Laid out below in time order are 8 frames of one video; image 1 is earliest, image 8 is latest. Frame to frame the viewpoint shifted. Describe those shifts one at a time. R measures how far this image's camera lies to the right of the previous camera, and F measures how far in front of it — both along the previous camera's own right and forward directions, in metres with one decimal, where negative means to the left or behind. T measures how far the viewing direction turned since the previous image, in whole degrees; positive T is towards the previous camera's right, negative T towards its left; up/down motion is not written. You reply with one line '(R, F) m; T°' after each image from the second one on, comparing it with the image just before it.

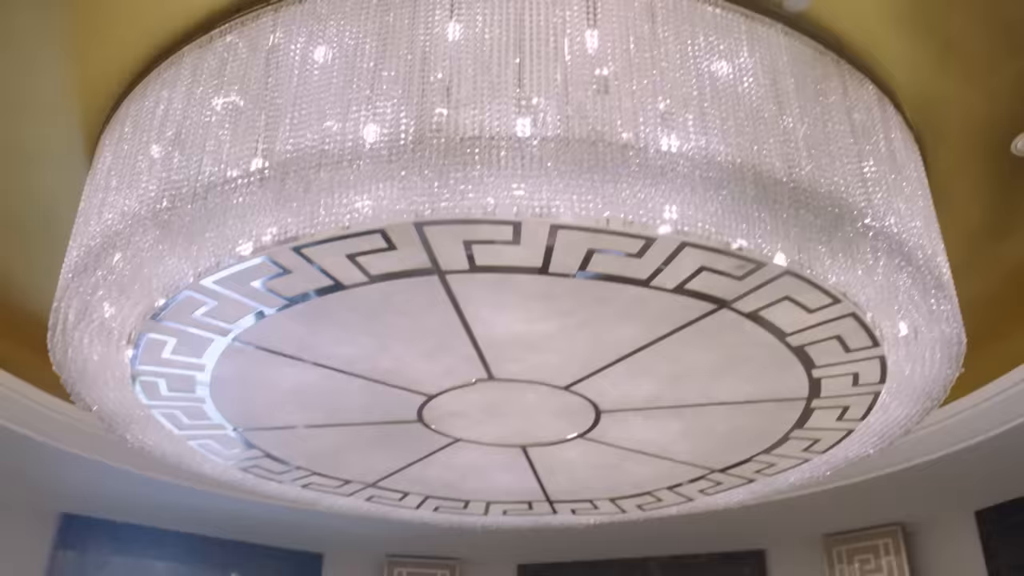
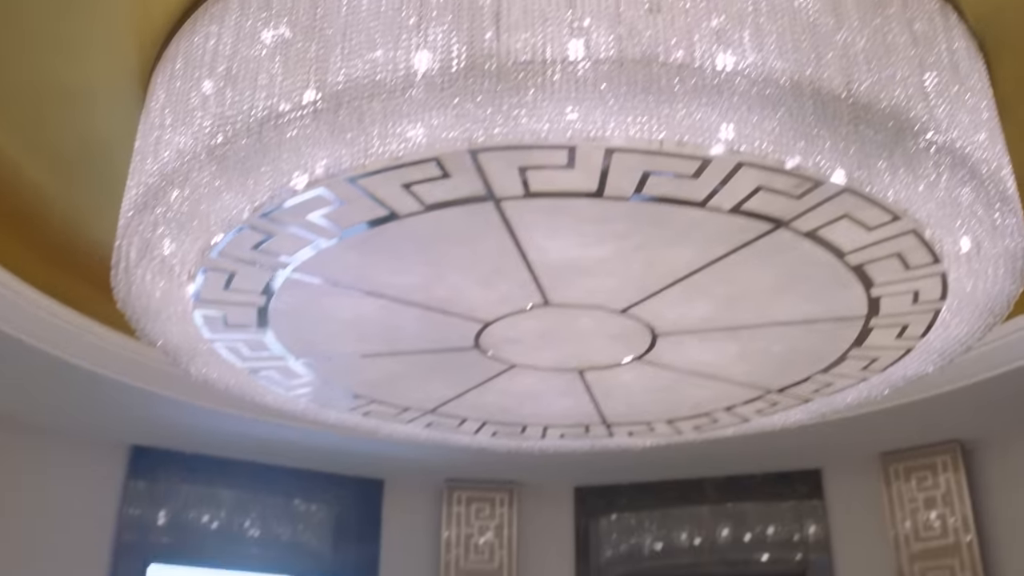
(0.0, 0.0) m; -3°
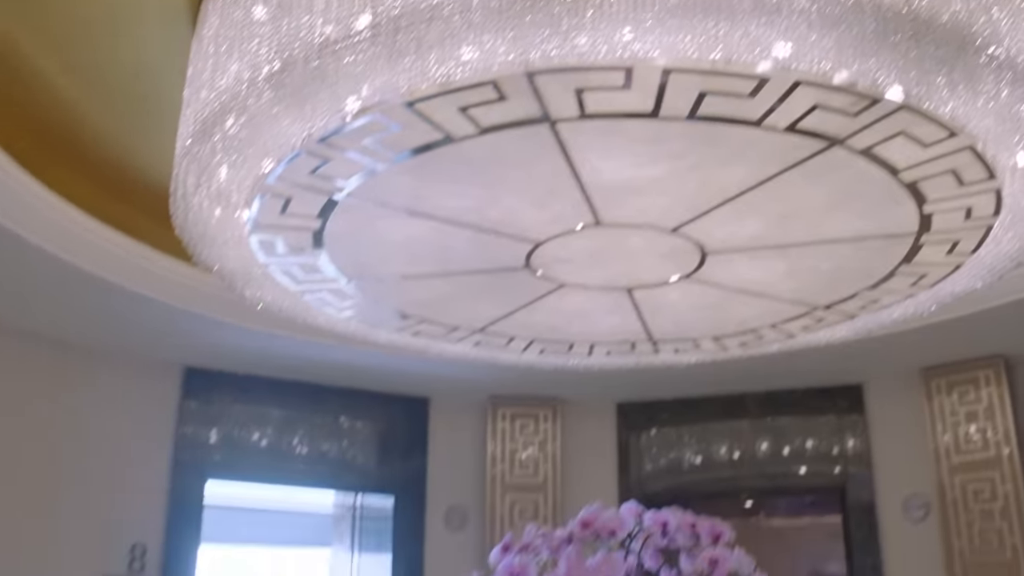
(0.0, 0.0) m; -2°
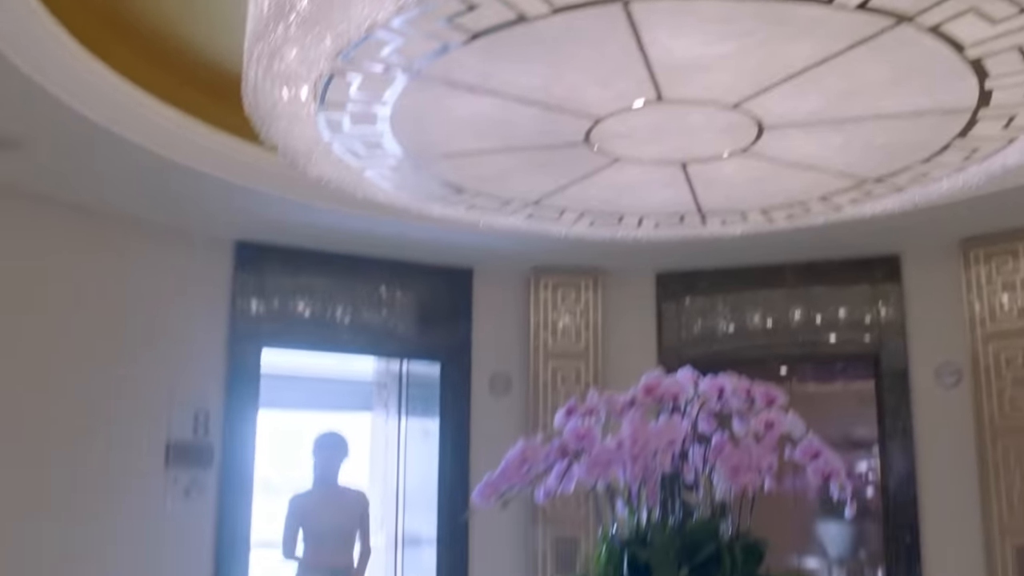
(-0.1, -0.1) m; -1°
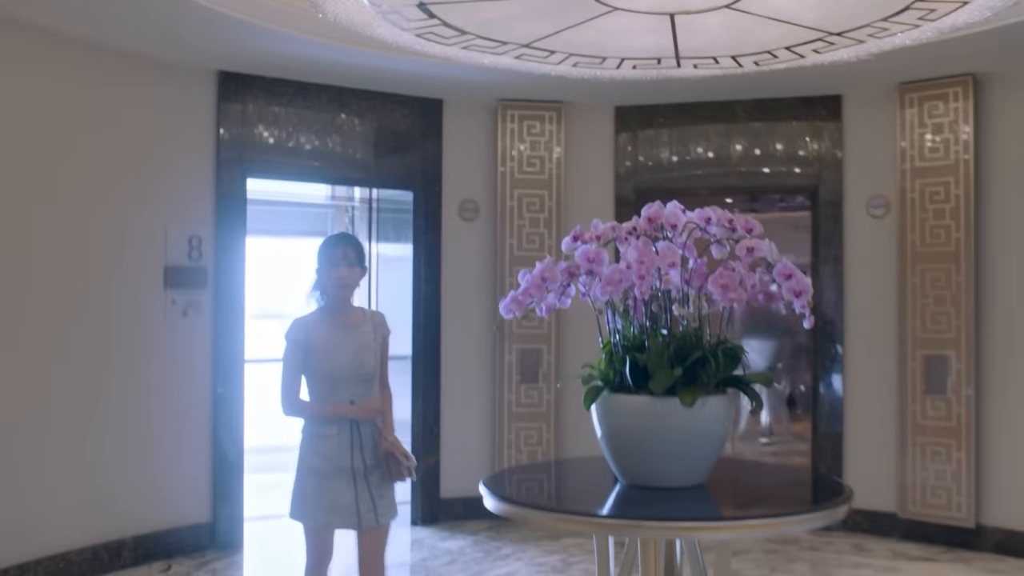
(-0.3, -0.3) m; +5°
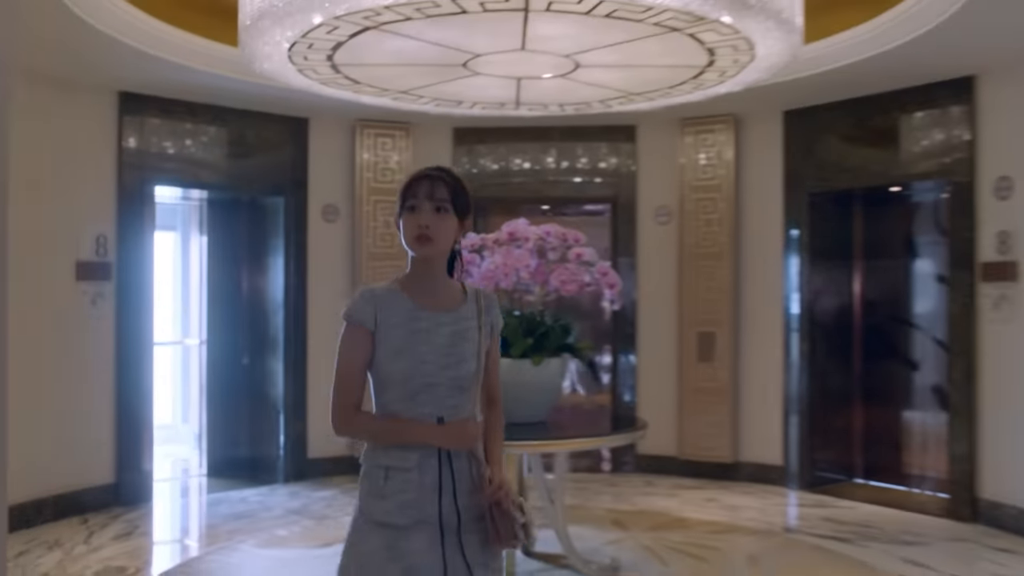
(-0.4, -1.0) m; +11°
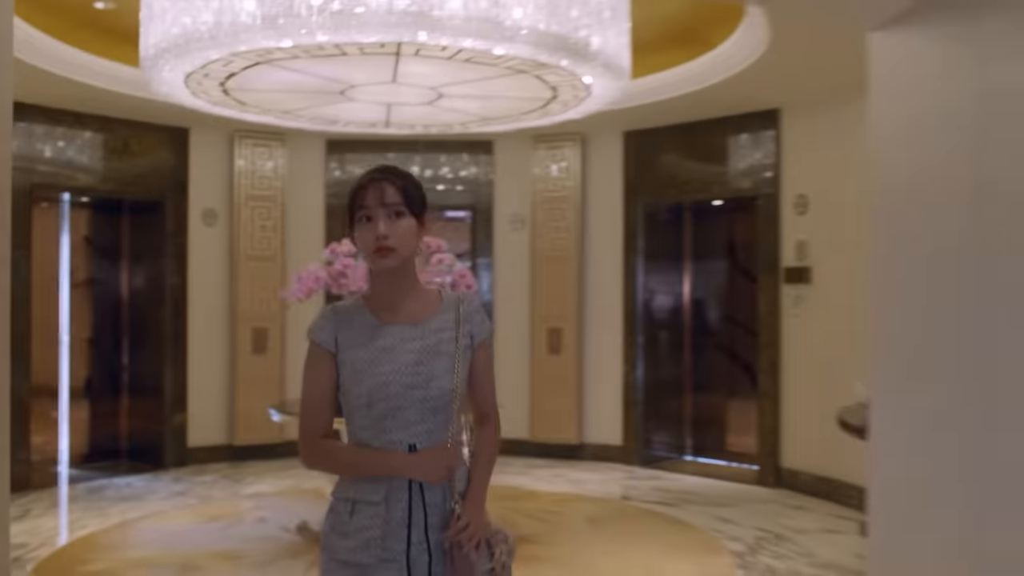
(0.0, -0.6) m; +7°
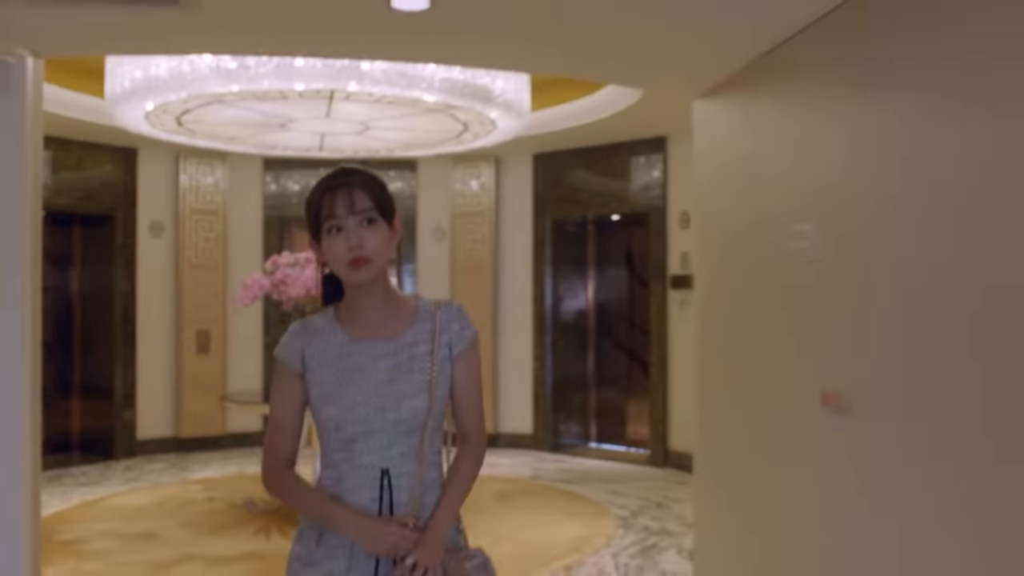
(+0.1, -0.8) m; +4°
